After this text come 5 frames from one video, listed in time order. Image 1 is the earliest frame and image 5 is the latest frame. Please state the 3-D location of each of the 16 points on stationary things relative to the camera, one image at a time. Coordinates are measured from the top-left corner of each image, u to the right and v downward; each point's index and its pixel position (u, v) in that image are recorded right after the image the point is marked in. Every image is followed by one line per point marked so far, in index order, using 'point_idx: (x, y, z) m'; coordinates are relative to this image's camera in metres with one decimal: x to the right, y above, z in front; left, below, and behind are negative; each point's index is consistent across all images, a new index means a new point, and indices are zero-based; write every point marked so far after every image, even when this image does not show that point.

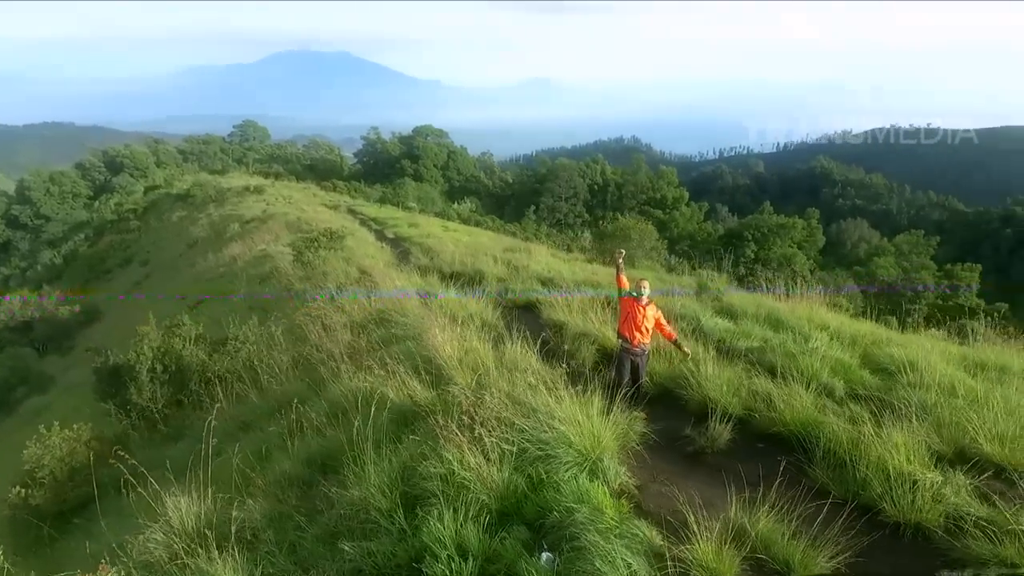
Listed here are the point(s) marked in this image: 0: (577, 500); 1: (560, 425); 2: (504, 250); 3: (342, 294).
0: (+0.4, -1.3, +3.7) m
1: (+0.4, -1.0, +4.3) m
2: (-0.2, +1.0, +16.6) m
3: (-3.0, -0.1, +10.9) m
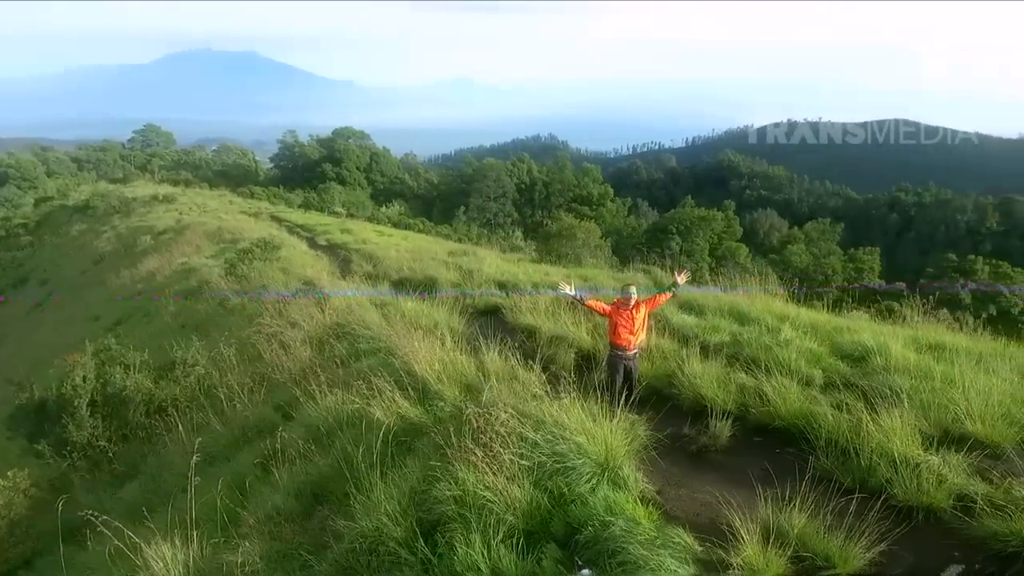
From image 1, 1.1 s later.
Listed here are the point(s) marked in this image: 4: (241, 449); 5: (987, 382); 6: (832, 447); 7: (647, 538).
0: (+0.6, -1.3, +3.7) m
1: (+0.4, -1.0, +4.3) m
2: (-1.7, +0.9, +16.3) m
3: (-3.8, -0.3, +10.4) m
4: (-2.6, -1.6, +6.0) m
5: (+4.0, -0.8, +5.2) m
6: (+2.3, -1.1, +4.4) m
7: (+0.8, -1.4, +3.4) m
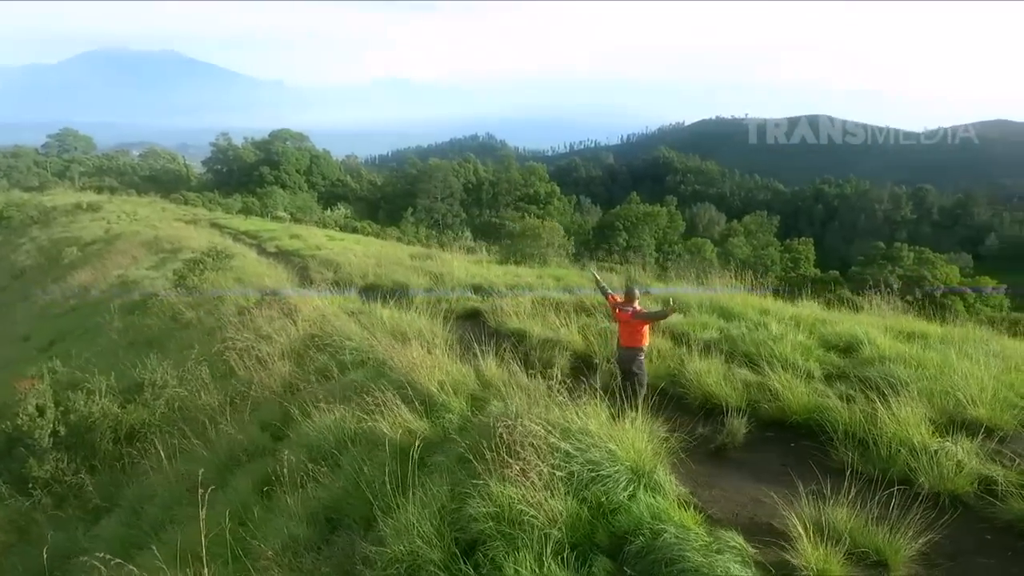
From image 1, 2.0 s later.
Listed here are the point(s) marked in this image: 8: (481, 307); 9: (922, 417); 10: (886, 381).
0: (+0.9, -1.4, +3.6) m
1: (+0.6, -1.1, +4.2) m
2: (-2.7, +0.8, +16.0) m
3: (-4.1, -0.5, +9.9) m
4: (-2.5, -1.7, +5.6) m
5: (+4.1, -0.7, +5.4) m
6: (+2.5, -1.1, +4.5) m
7: (+1.1, -1.4, +3.4) m
8: (-0.4, -0.3, +9.4) m
9: (+3.0, -0.9, +4.5) m
10: (+3.2, -0.8, +5.2) m
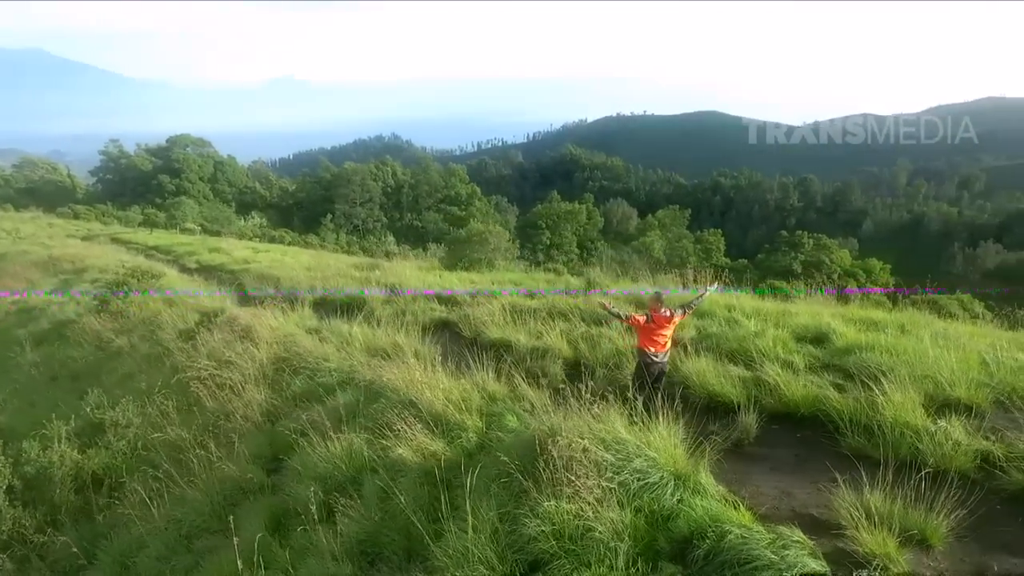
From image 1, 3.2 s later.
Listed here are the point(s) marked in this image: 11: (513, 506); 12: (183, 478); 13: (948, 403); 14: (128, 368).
0: (+1.2, -1.4, +3.8) m
1: (+0.9, -1.2, +4.4) m
2: (-4.1, +0.5, +15.6) m
3: (-4.6, -0.8, +9.3) m
4: (-2.4, -1.9, +5.3) m
5: (+4.1, -0.6, +6.0) m
6: (+2.7, -1.1, +4.9) m
7: (+1.5, -1.5, +3.5) m
8: (-0.9, -0.4, +9.4) m
9: (+3.2, -0.9, +4.9) m
10: (+3.3, -0.8, +5.7) m
11: (0.0, -1.5, +4.2) m
12: (-3.2, -1.9, +6.1) m
13: (+3.6, -0.9, +5.1) m
14: (-6.3, -1.3, +10.1) m
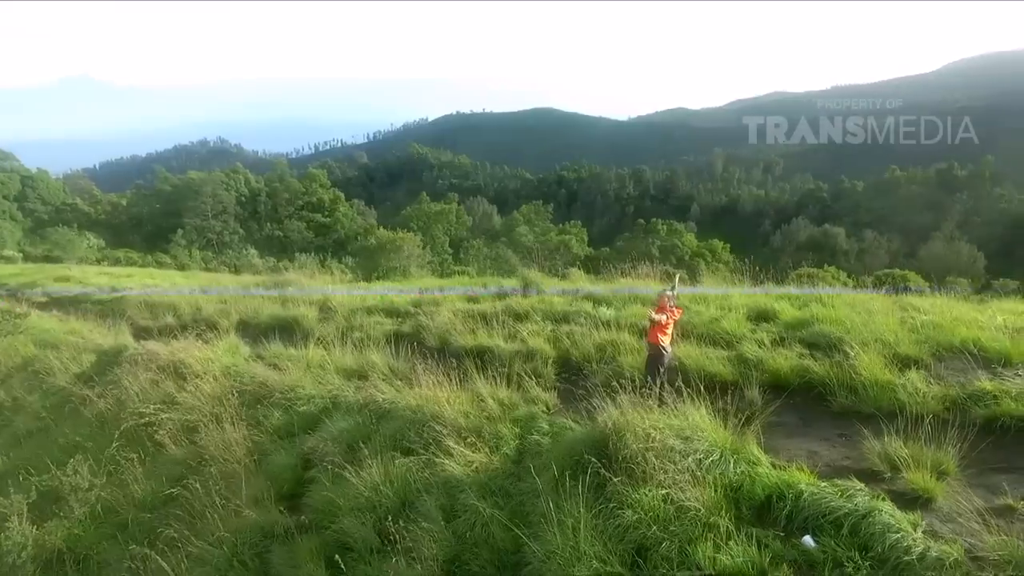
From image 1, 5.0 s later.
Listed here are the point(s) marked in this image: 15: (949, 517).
0: (+1.9, -1.4, +4.3) m
1: (+1.4, -1.1, +4.8) m
2: (-6.1, +0.1, +14.5) m
3: (-5.1, -1.3, +8.3) m
4: (-1.9, -2.2, +5.0) m
5: (+4.1, -0.4, +7.2) m
6: (+3.0, -0.9, +5.7) m
7: (+2.2, -1.4, +4.2) m
8: (-1.5, -0.6, +9.2) m
9: (+3.5, -0.7, +5.9) m
10: (+3.4, -0.5, +6.6) m
11: (+0.6, -1.5, +4.4) m
12: (-2.9, -2.2, +5.5) m
13: (+3.8, -0.7, +6.1) m
14: (-6.8, -1.9, +8.7) m
15: (+2.8, -1.5, +4.0) m
